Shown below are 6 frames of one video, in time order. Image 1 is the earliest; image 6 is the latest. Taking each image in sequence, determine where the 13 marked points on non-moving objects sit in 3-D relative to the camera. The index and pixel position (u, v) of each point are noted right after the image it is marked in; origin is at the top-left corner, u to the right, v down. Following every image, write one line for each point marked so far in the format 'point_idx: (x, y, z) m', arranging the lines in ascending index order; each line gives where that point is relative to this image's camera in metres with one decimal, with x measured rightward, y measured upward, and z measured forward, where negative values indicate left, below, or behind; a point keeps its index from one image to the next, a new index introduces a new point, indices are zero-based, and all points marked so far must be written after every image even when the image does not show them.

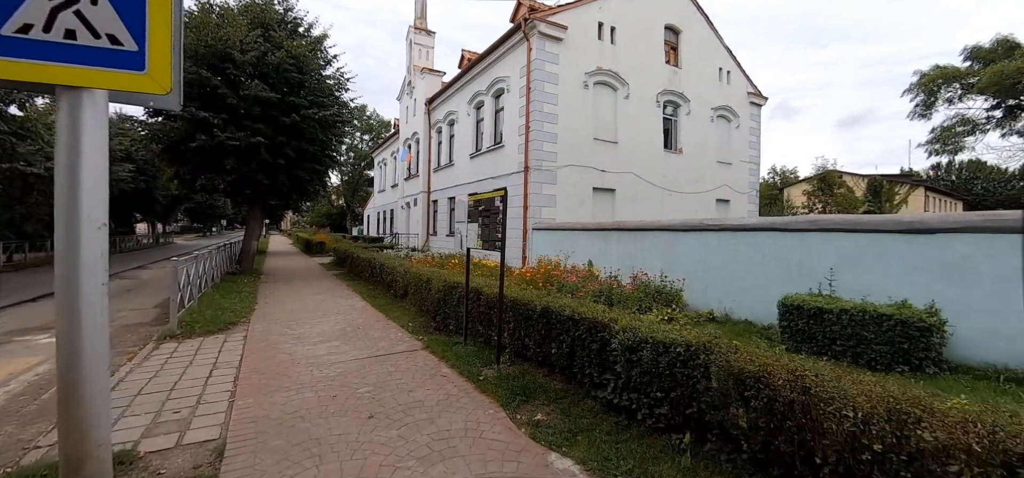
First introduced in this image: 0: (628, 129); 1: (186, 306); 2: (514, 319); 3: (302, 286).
0: (+4.4, +4.2, +15.7) m
1: (-6.1, -1.3, +7.7) m
2: (0.0, -1.0, +5.1) m
3: (-6.0, -1.3, +11.9) m
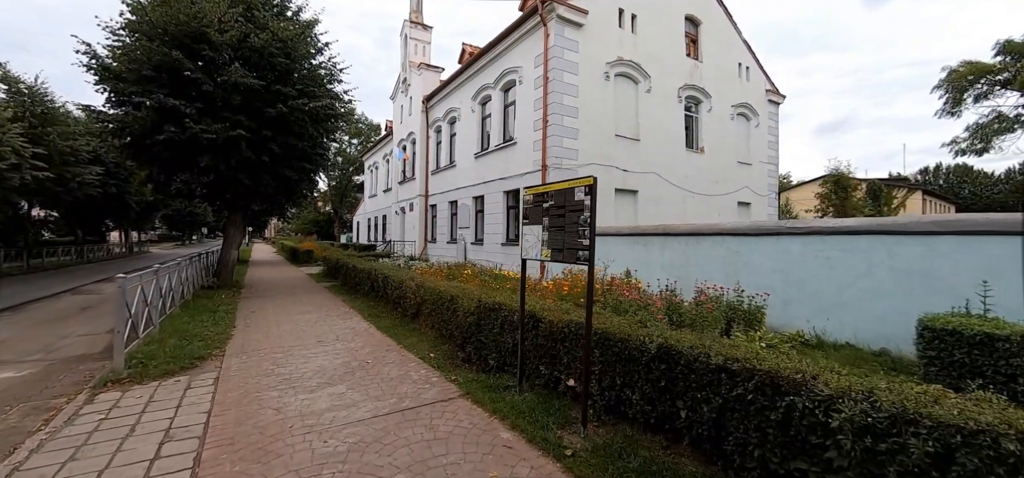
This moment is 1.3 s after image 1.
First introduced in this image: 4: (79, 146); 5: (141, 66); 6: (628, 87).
0: (+4.8, +4.0, +14.4) m
1: (-5.4, -1.4, +6.0) m
2: (+0.8, -1.1, +3.6) m
3: (-5.5, -1.6, +10.2) m
4: (-20.5, +4.4, +19.6) m
5: (-8.8, +4.1, +9.8) m
6: (+3.9, +5.1, +13.8) m
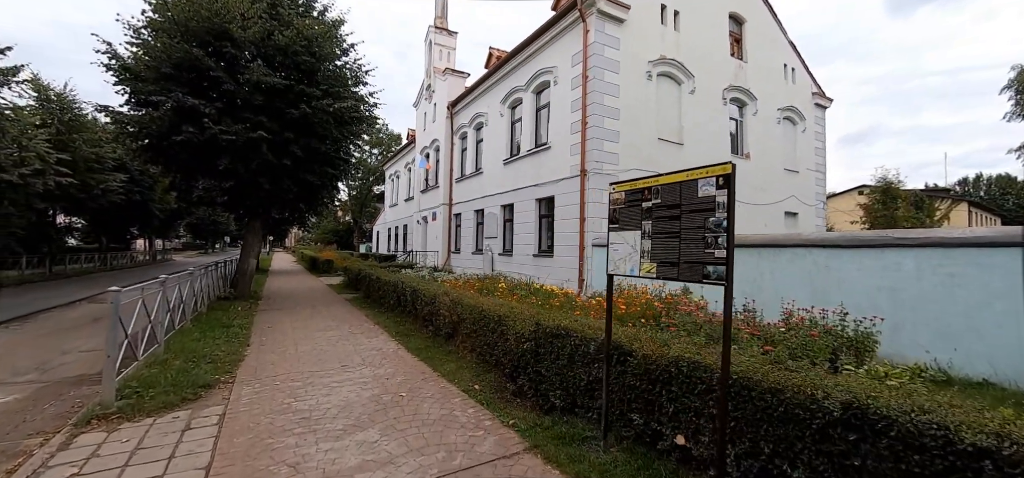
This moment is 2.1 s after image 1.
0: (+5.9, +3.6, +13.3) m
1: (-4.7, -1.5, +5.2) m
2: (+1.4, -1.1, +2.6) m
3: (-4.6, -1.7, +9.4) m
4: (-19.2, +4.1, +19.5) m
5: (-7.9, +4.0, +9.3) m
6: (+4.9, +4.7, +12.8) m
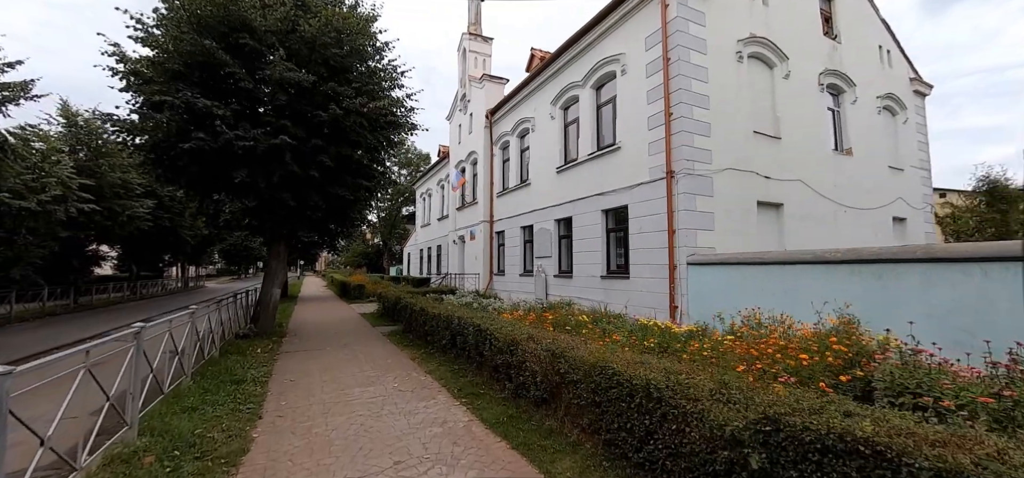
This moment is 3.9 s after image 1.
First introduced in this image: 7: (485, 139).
0: (+7.5, +3.2, +11.1) m
1: (-3.4, -1.8, +3.4) m
2: (+2.5, -1.1, +0.4) m
3: (-3.1, -2.2, +7.5) m
4: (-17.2, +2.8, +18.7) m
5: (-6.5, +3.4, +7.9) m
6: (+6.5, +4.3, +10.7) m
7: (-1.2, +4.5, +18.6) m
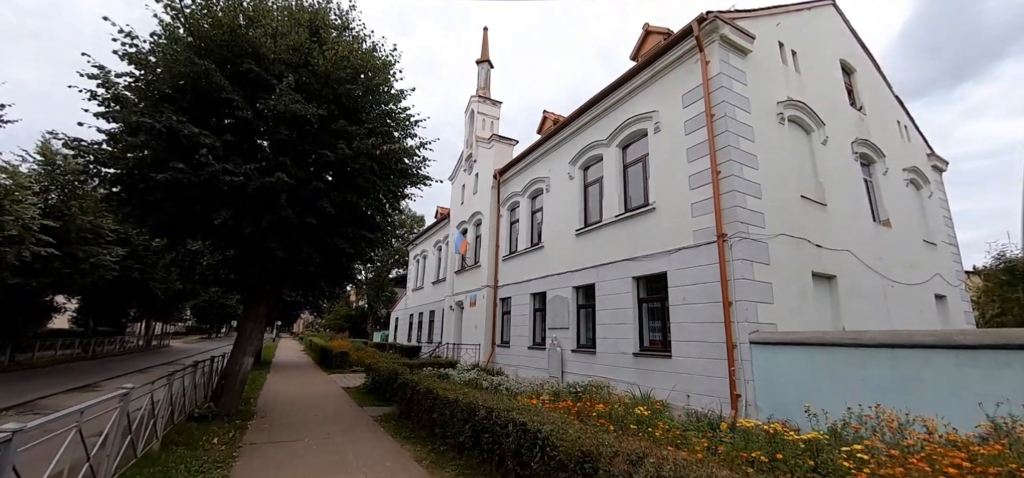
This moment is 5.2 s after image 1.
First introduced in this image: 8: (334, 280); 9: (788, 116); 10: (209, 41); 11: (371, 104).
0: (+8.1, +1.3, +10.4) m
1: (-2.7, -1.9, +1.6) m
2: (+3.3, -1.1, -1.0) m
3: (-2.6, -3.0, +5.7) m
4: (-16.9, +0.6, +17.1) m
5: (-5.8, +2.6, +6.8) m
6: (+7.1, +2.5, +10.1) m
7: (-0.8, +1.7, +17.7) m
8: (-4.2, -1.0, +9.7) m
9: (+6.6, +2.9, +9.9) m
10: (-5.3, +3.4, +7.2) m
11: (-2.9, +2.8, +8.6) m
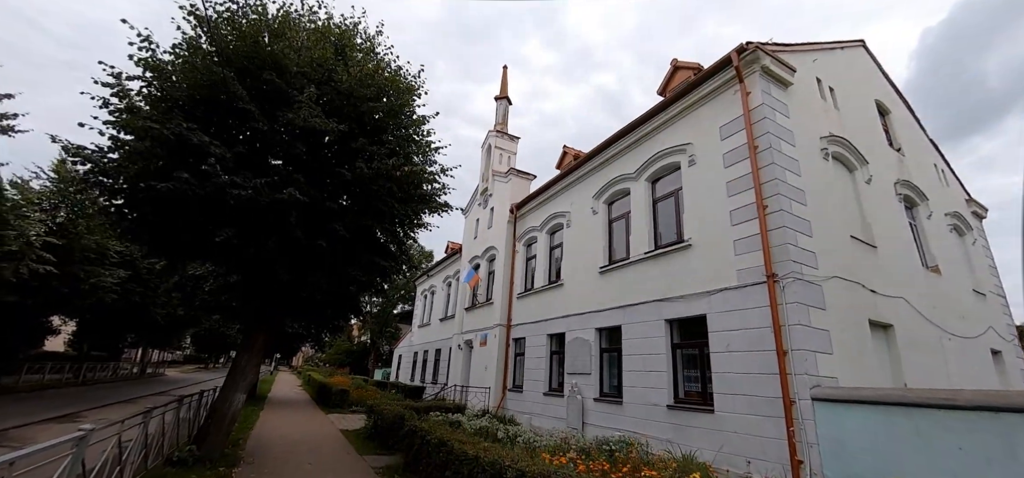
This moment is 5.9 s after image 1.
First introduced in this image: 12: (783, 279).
0: (+8.6, +0.2, +9.6) m
1: (-2.4, -1.8, +0.8) m
2: (+3.6, -0.9, -1.8) m
3: (-2.2, -3.3, +4.7) m
4: (-16.3, -0.2, +16.7) m
5: (-5.3, +2.3, +6.5) m
6: (+7.7, +1.5, +9.5) m
7: (-0.2, +0.2, +17.1) m
8: (-3.7, -1.5, +9.0) m
9: (+7.2, +2.0, +9.3) m
10: (-4.7, +3.1, +6.9) m
11: (-2.4, +2.3, +8.2) m
12: (+4.7, -0.7, +7.1) m
